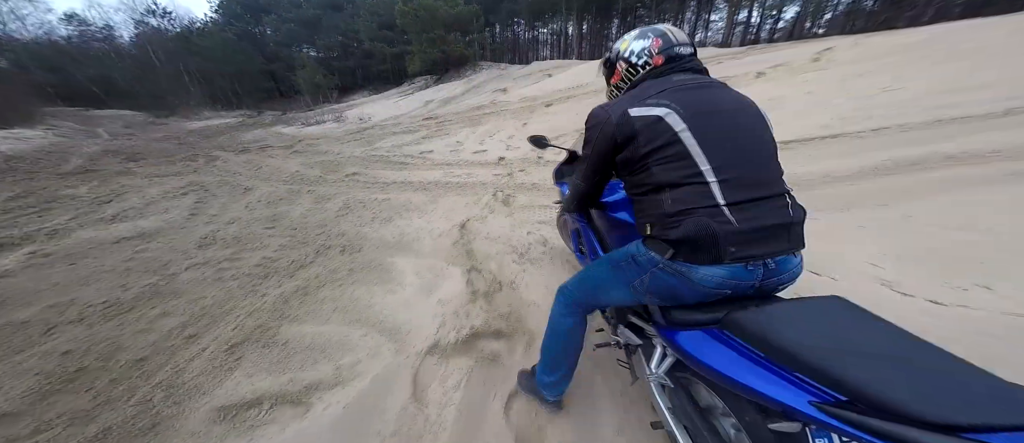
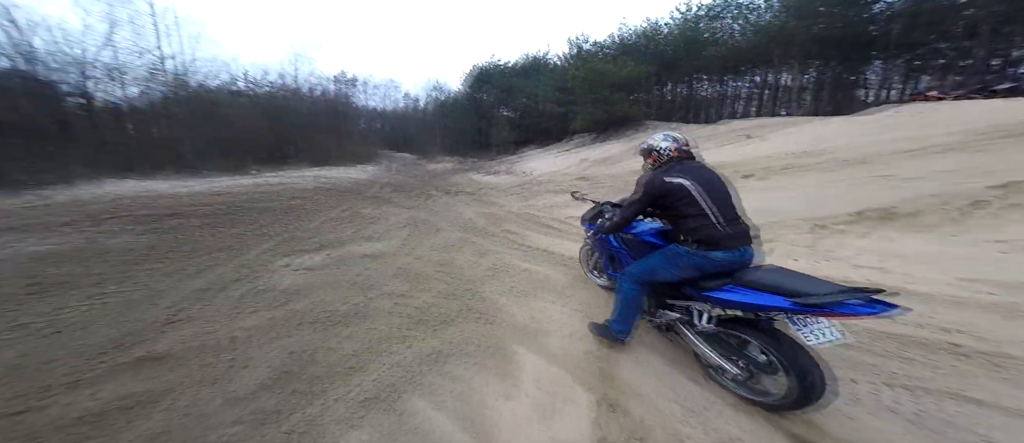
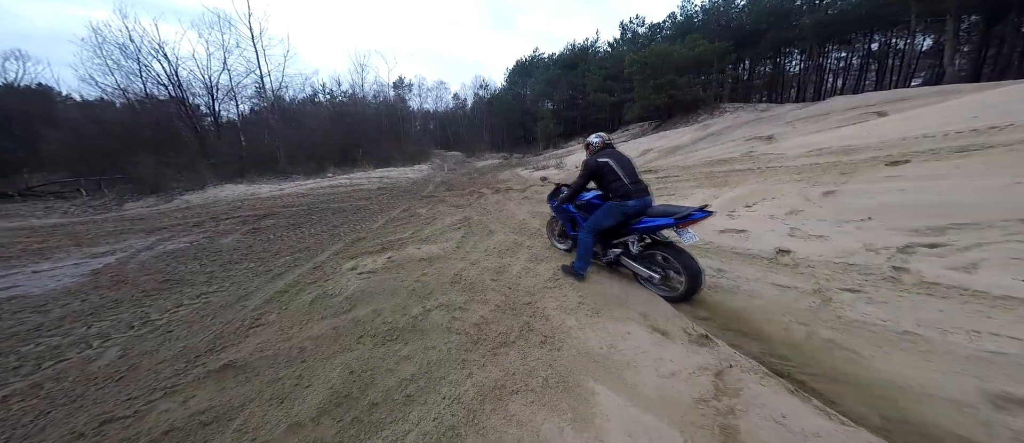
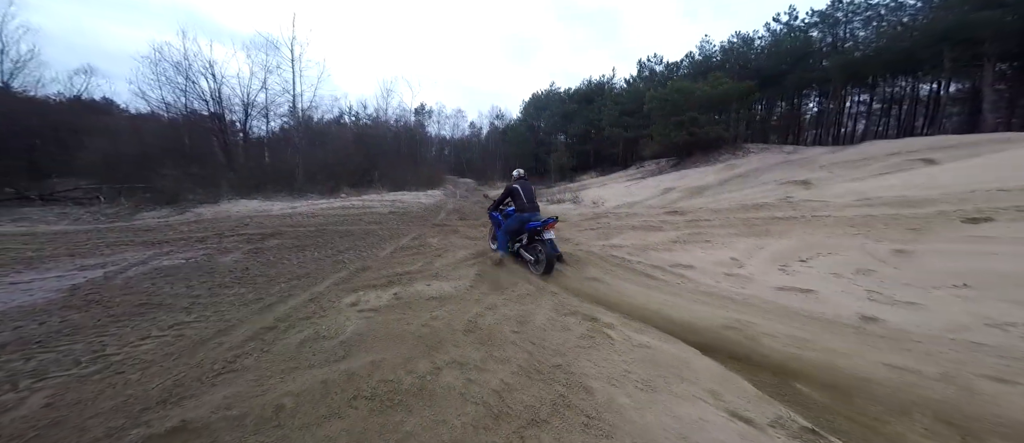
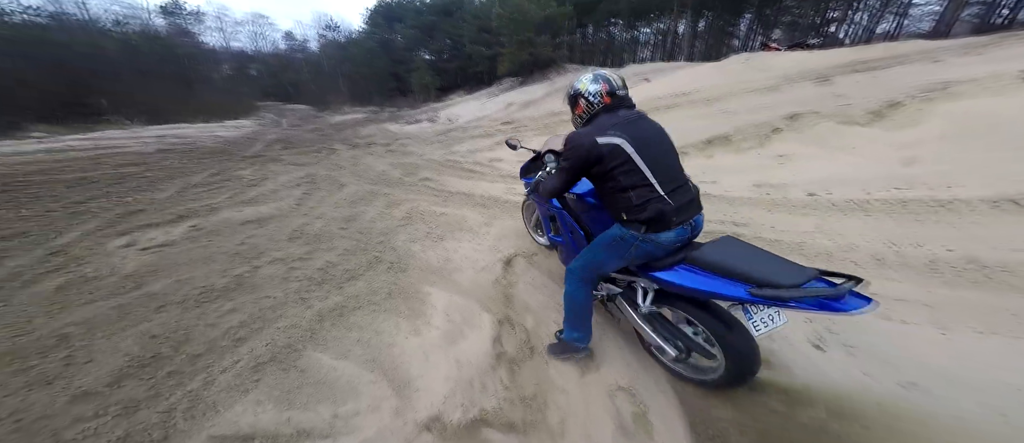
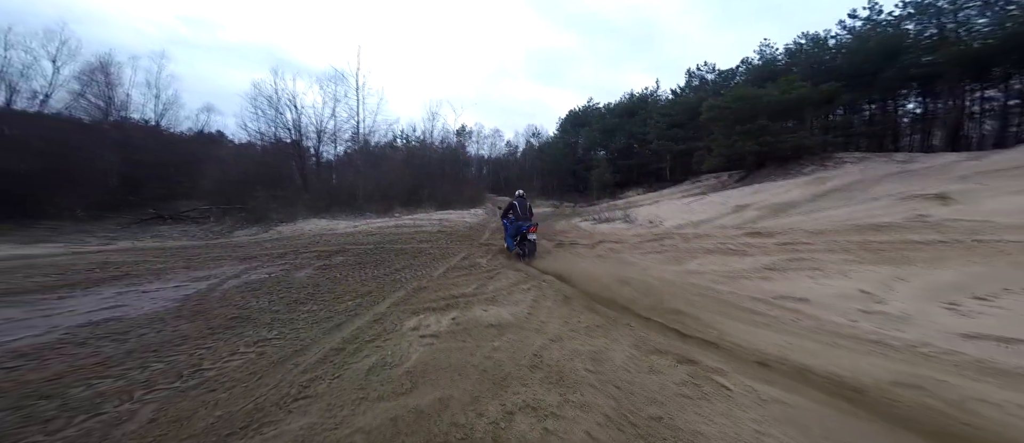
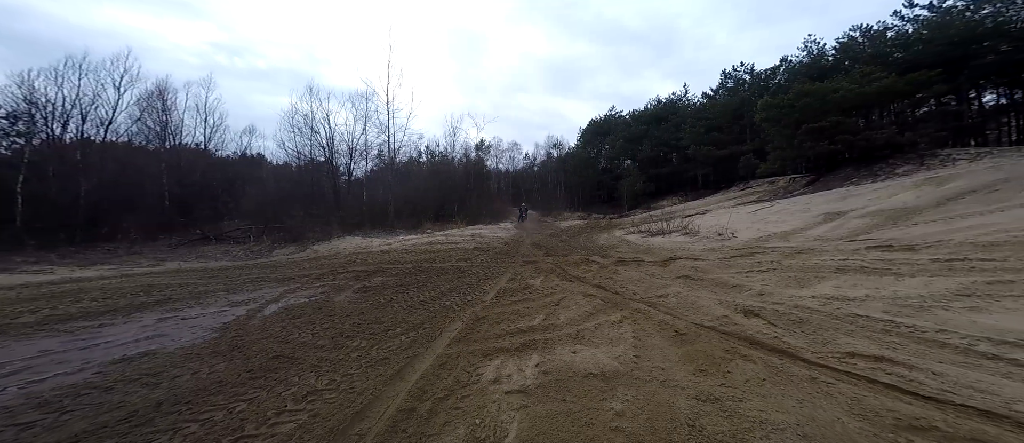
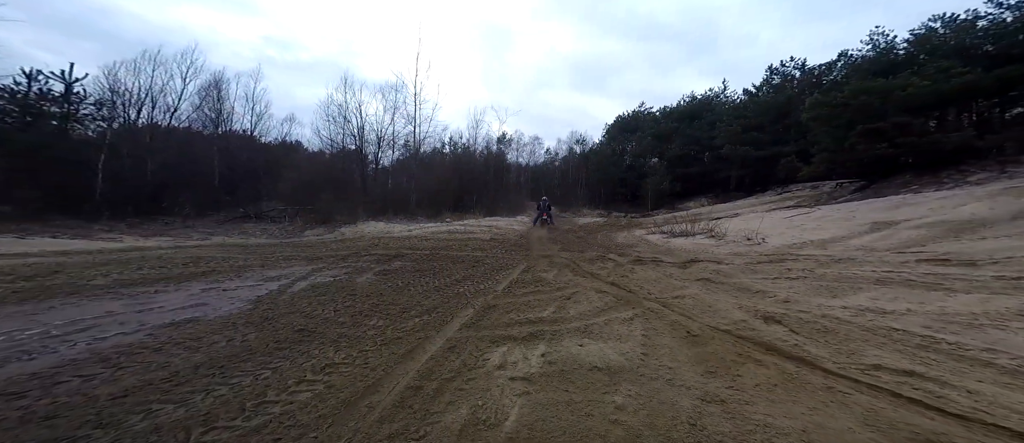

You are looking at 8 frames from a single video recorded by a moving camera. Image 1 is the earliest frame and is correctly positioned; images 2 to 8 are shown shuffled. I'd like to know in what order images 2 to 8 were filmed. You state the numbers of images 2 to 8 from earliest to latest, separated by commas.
5, 2, 3, 4, 6, 8, 7
